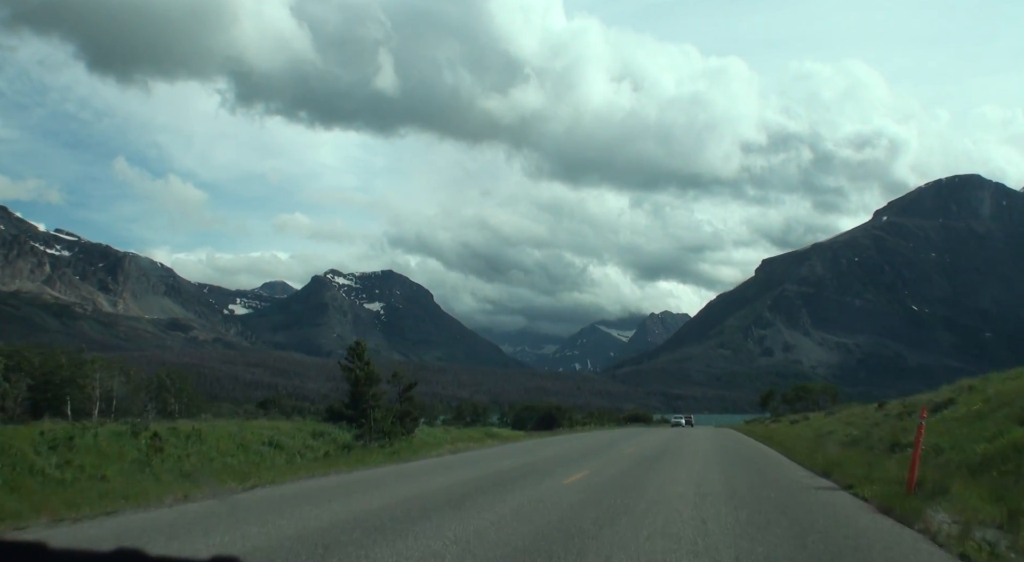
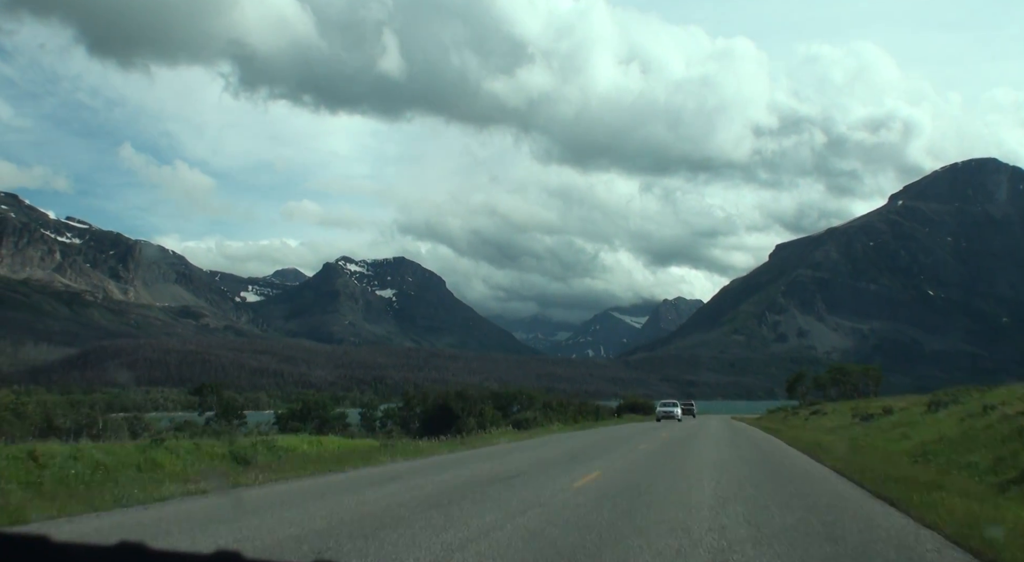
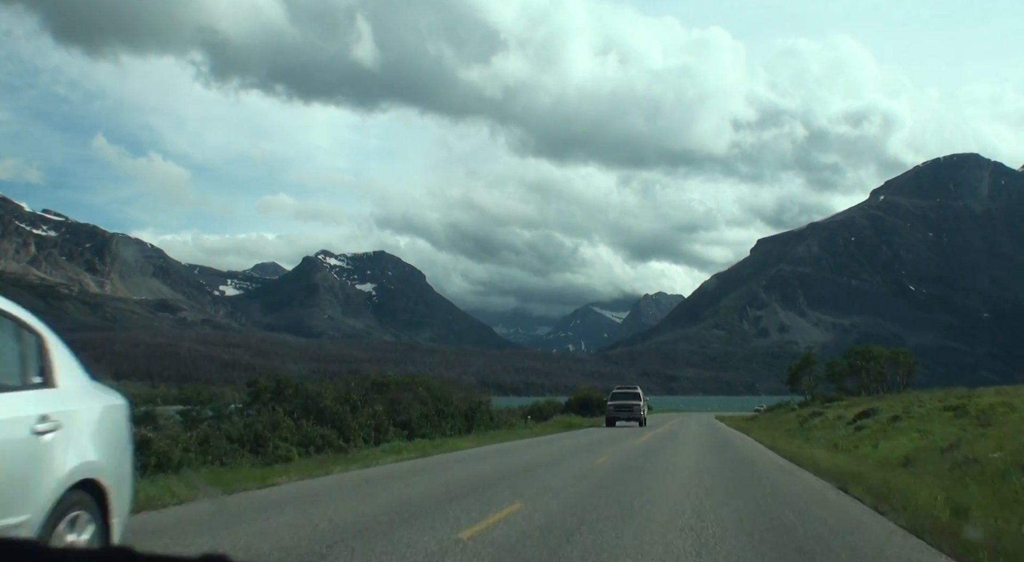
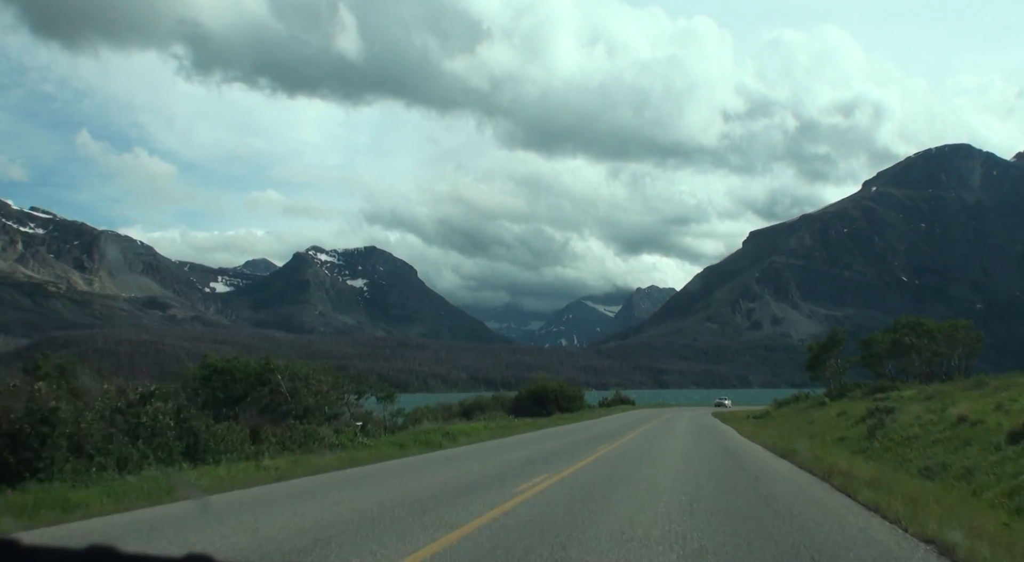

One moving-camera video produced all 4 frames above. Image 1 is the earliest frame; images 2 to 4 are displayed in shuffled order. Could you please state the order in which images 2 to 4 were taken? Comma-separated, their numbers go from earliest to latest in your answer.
2, 3, 4
